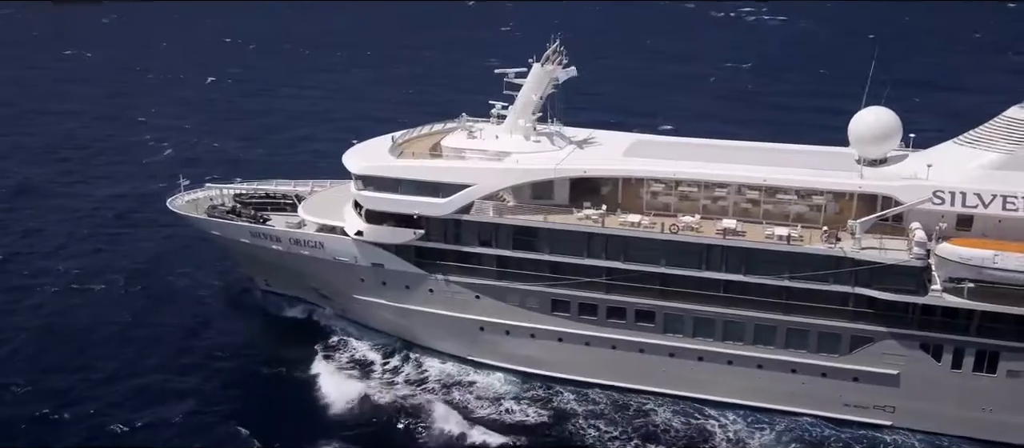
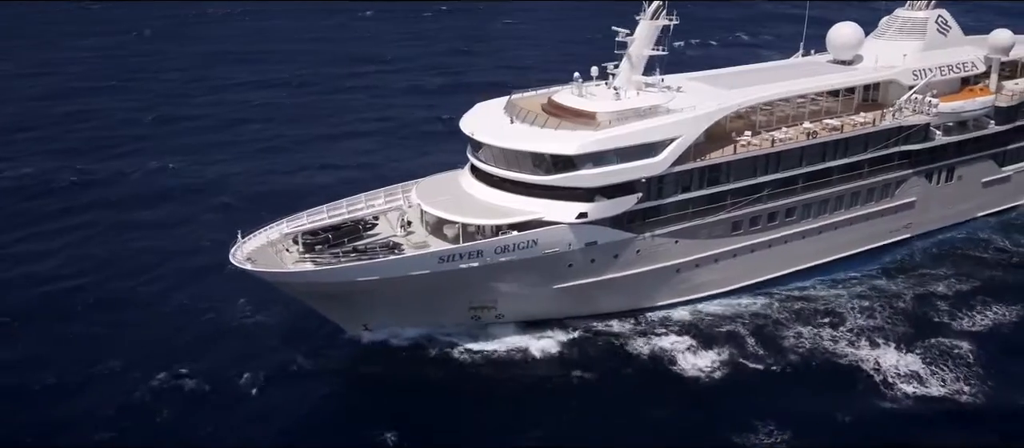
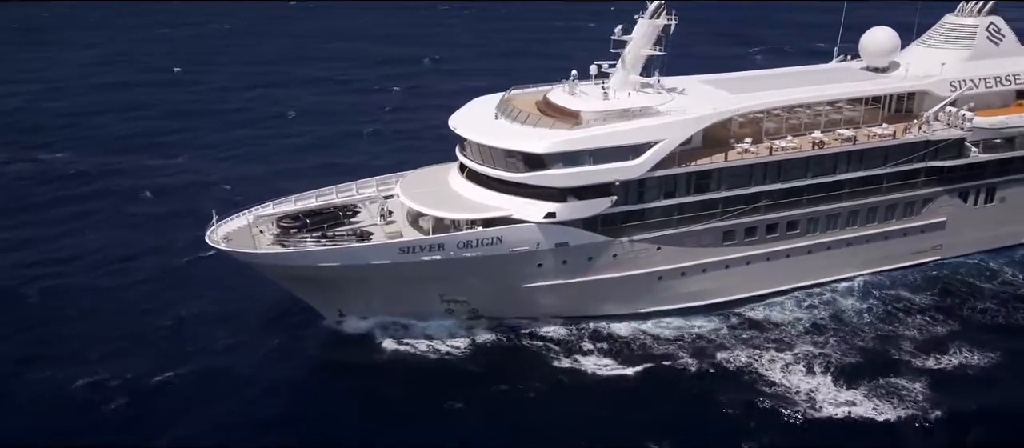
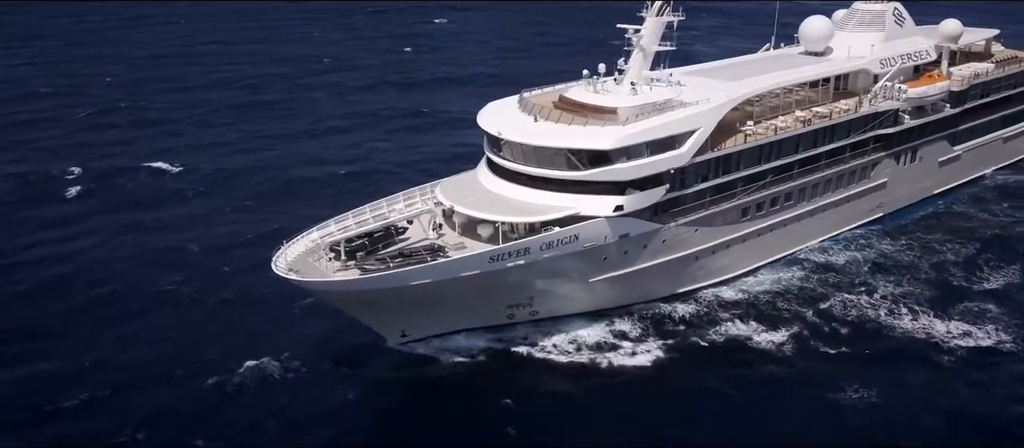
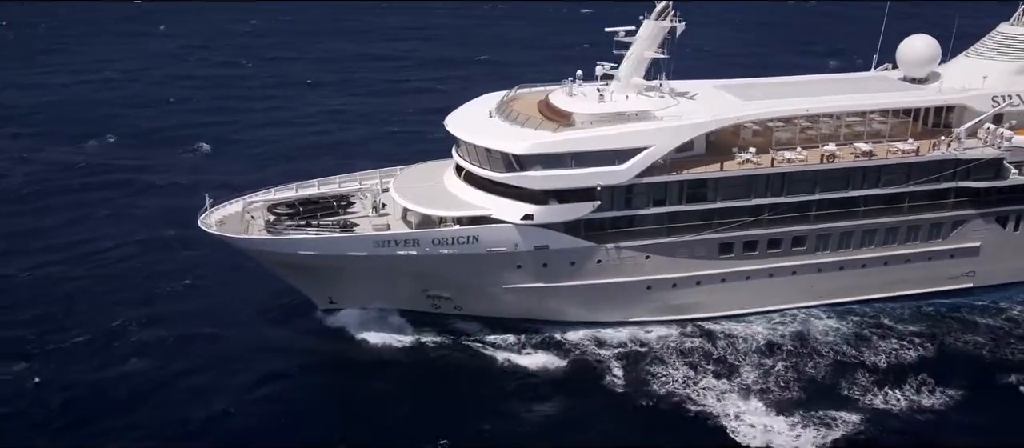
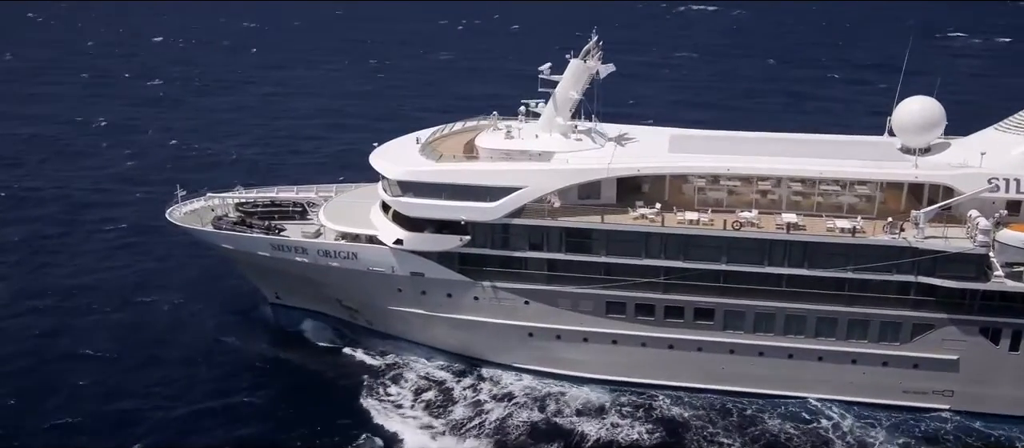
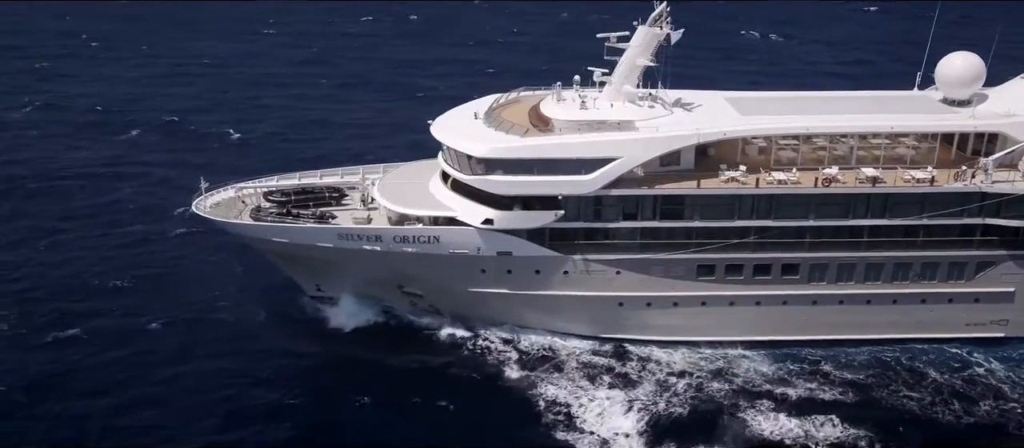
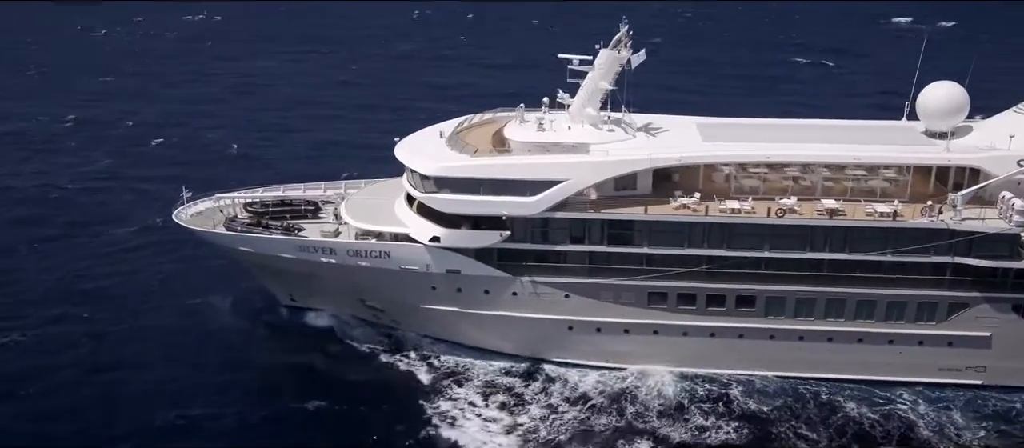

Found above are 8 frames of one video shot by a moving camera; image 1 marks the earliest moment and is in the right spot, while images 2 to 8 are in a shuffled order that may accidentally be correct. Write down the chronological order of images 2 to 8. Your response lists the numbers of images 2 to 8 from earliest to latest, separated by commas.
6, 8, 7, 5, 3, 2, 4
